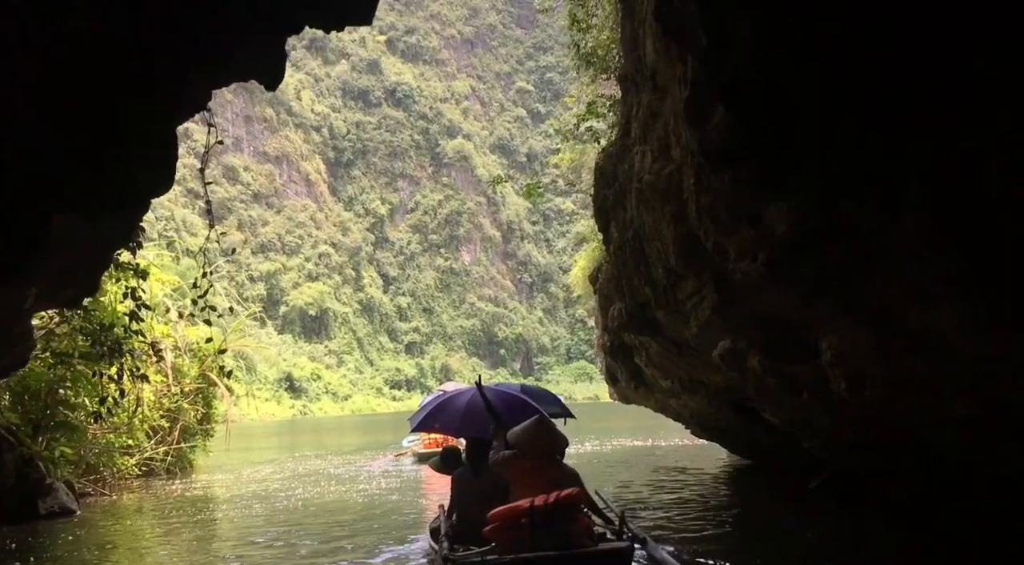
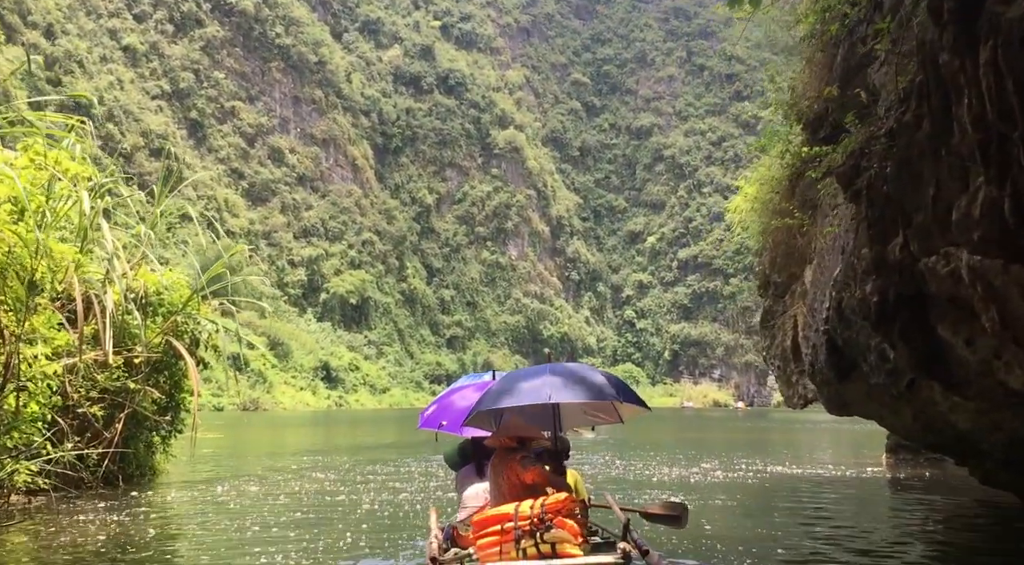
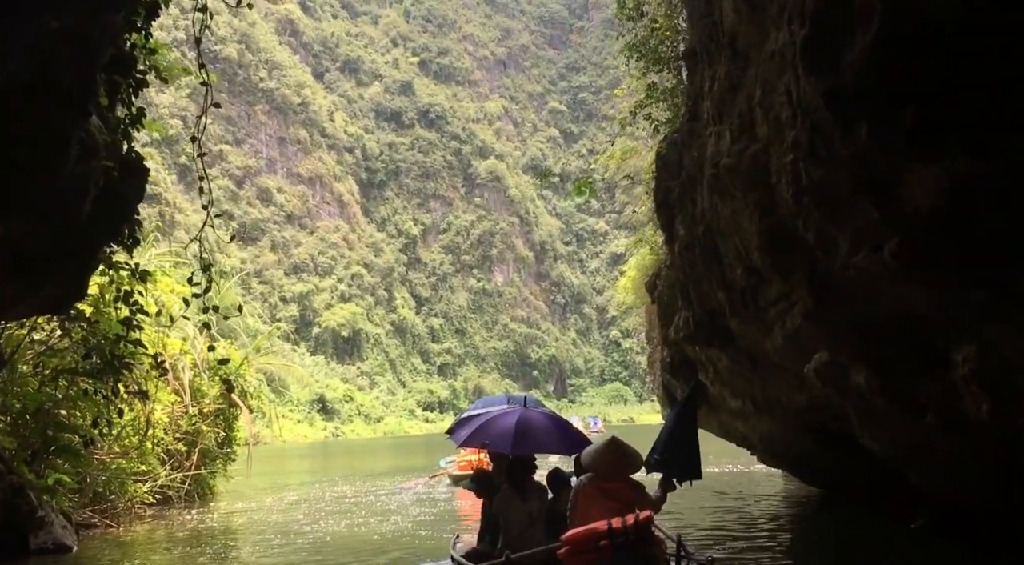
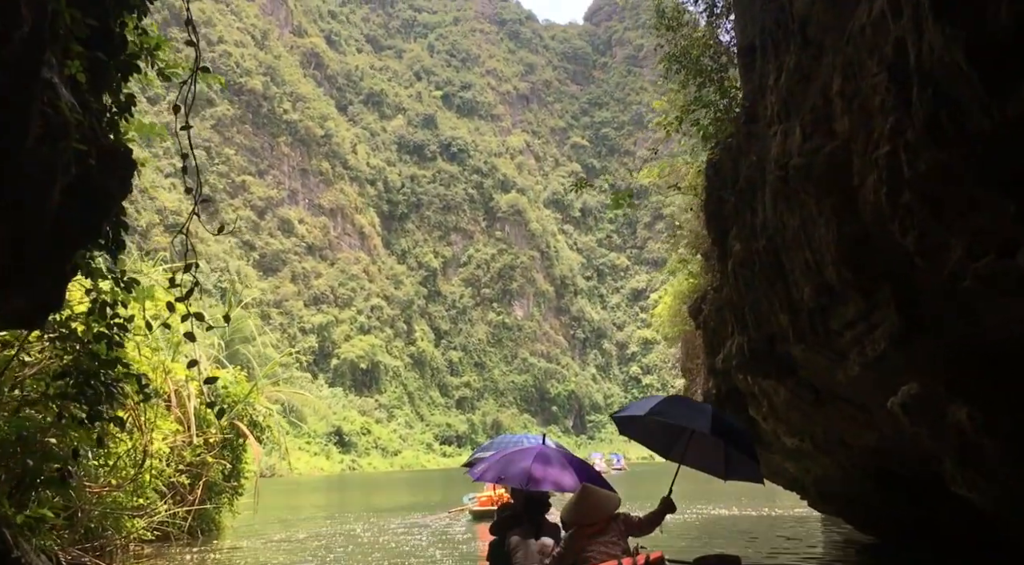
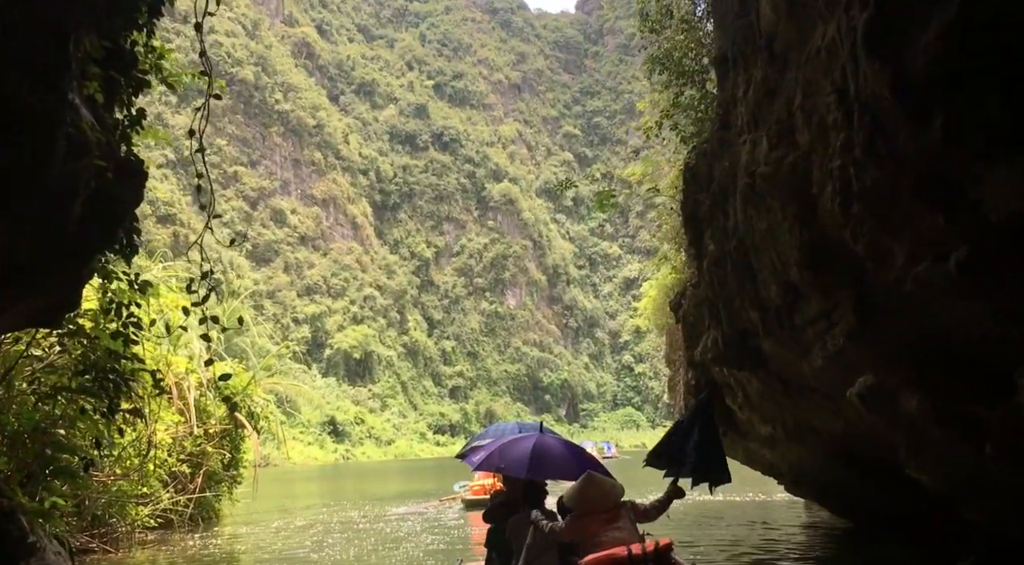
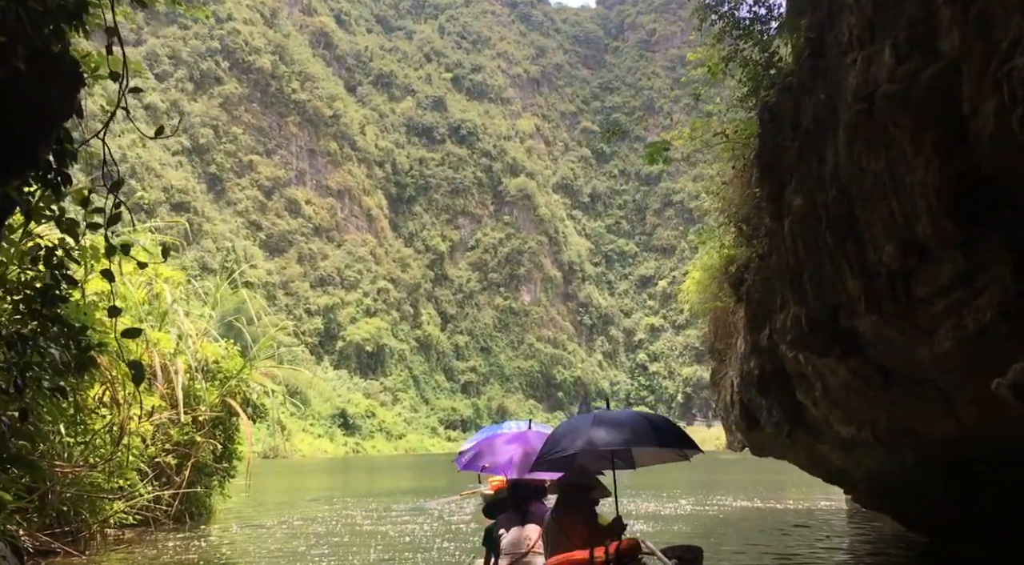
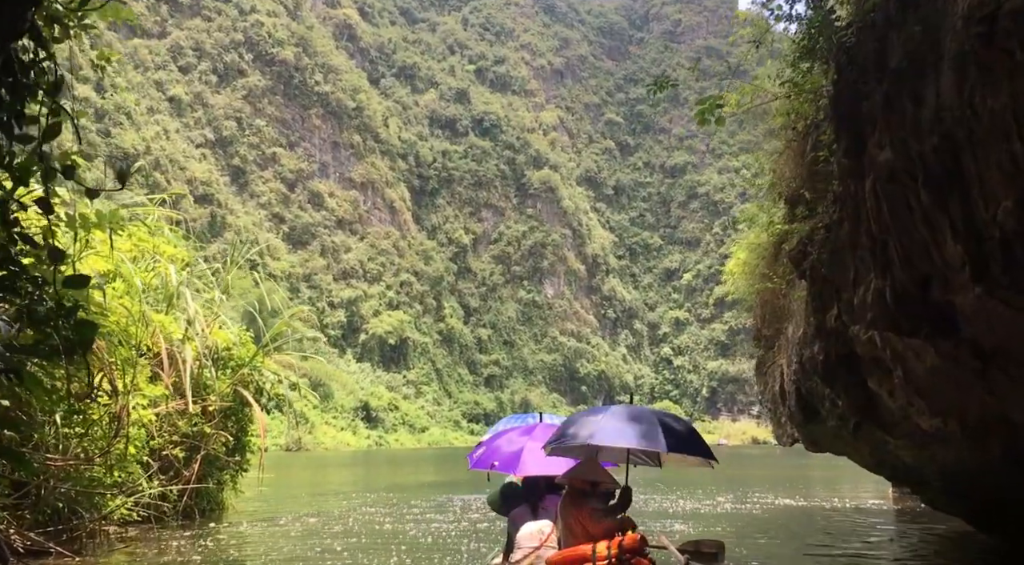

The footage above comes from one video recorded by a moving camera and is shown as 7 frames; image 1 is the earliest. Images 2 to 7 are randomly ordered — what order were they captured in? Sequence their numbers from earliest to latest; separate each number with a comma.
3, 5, 4, 6, 7, 2
